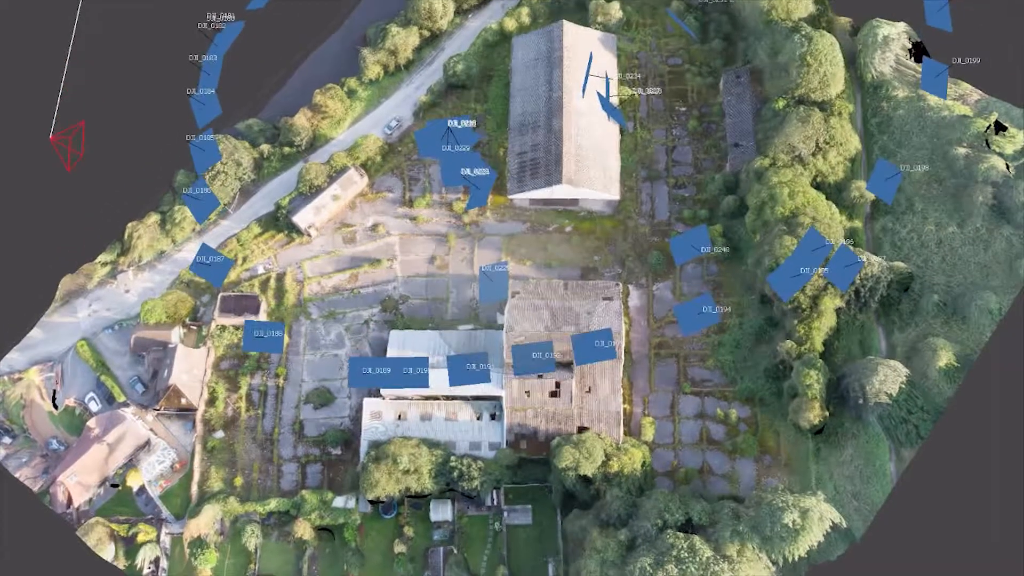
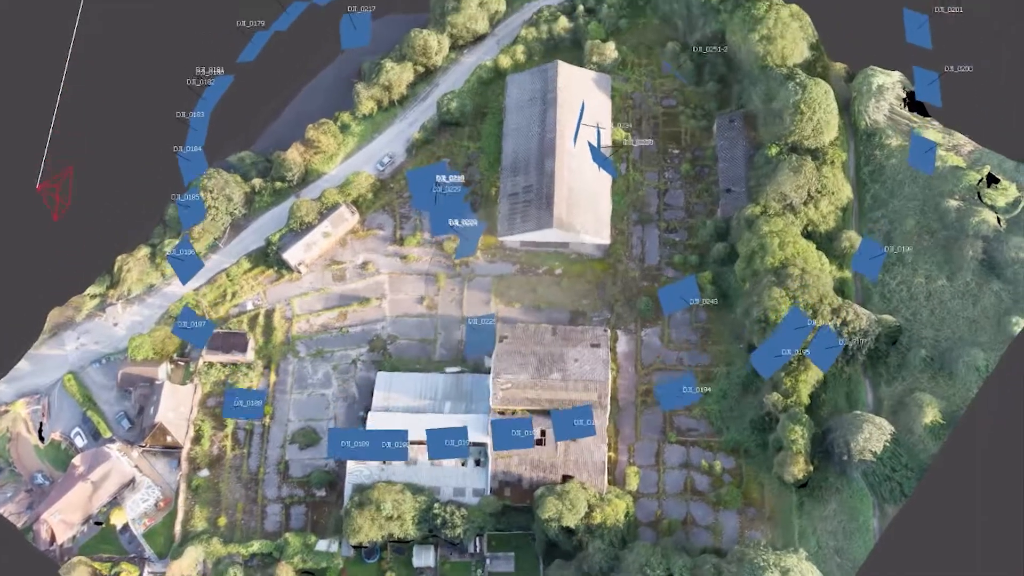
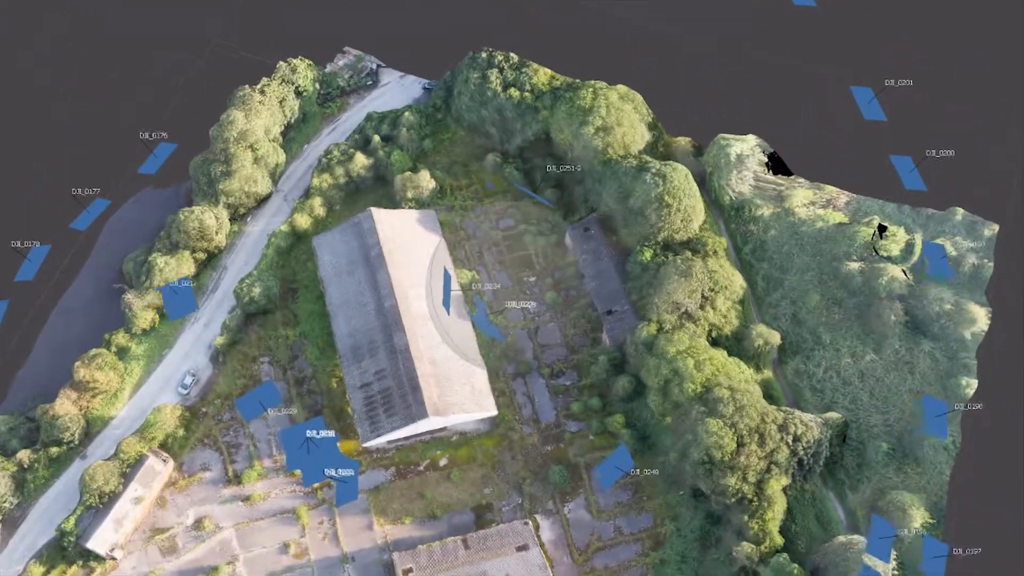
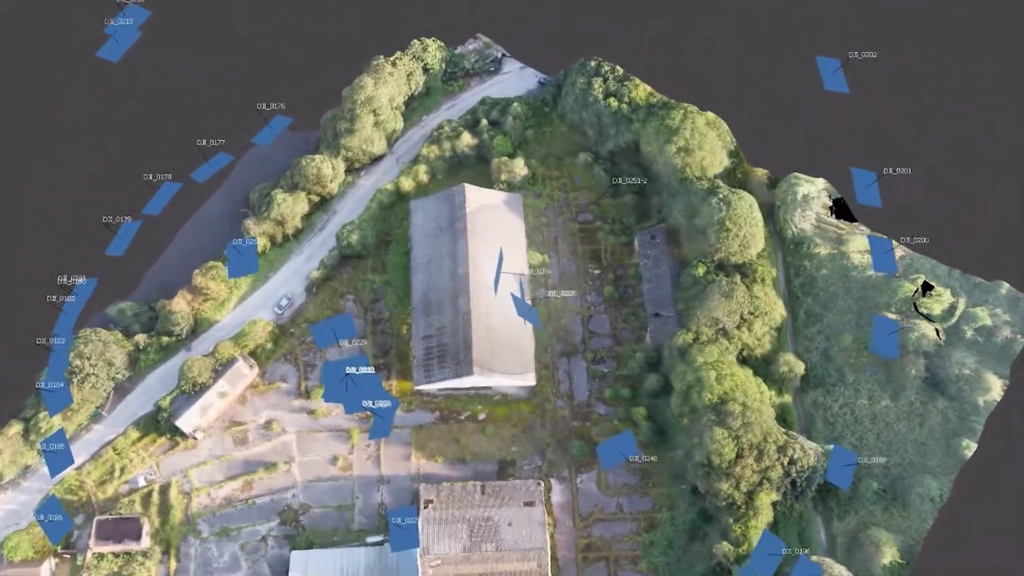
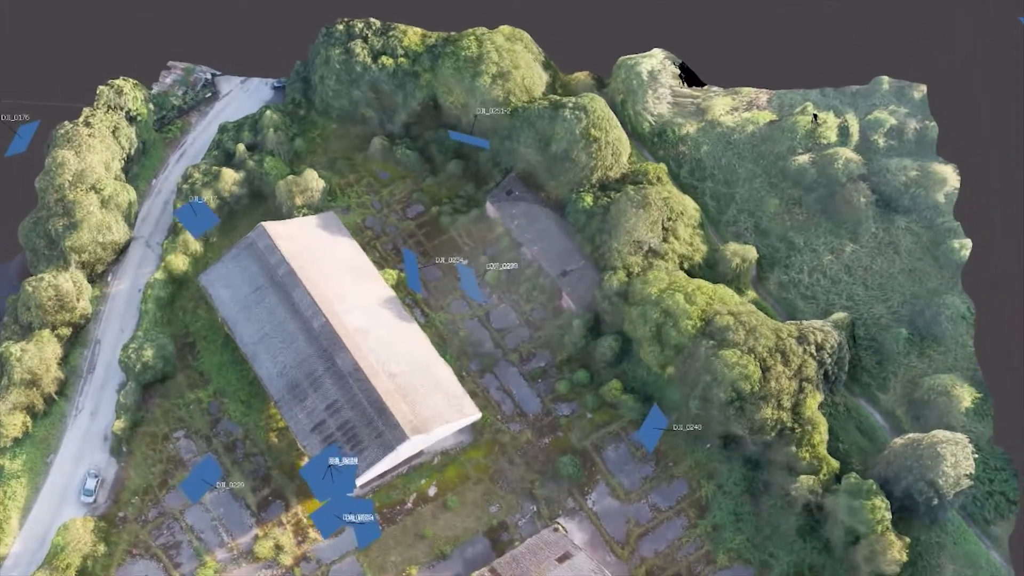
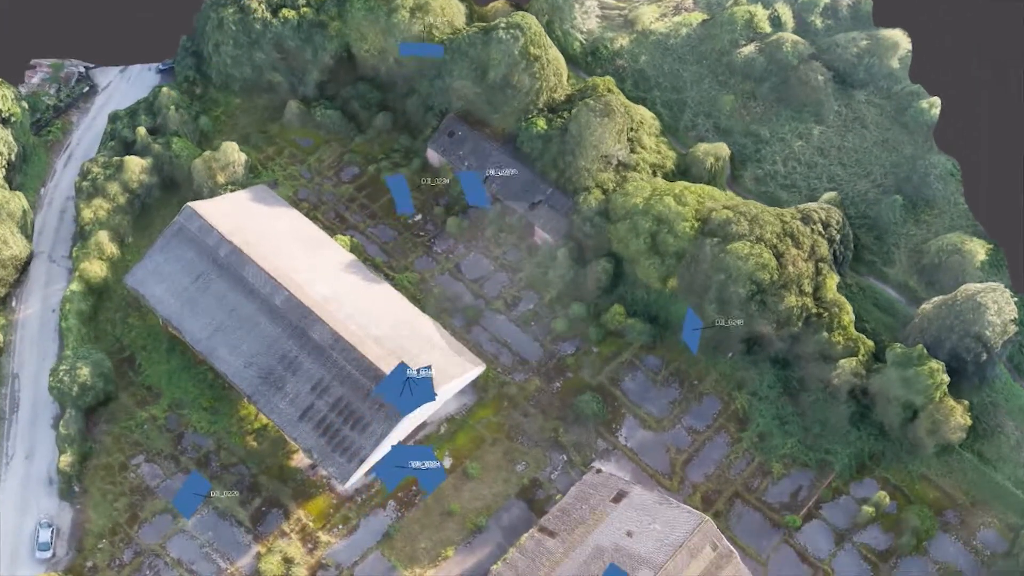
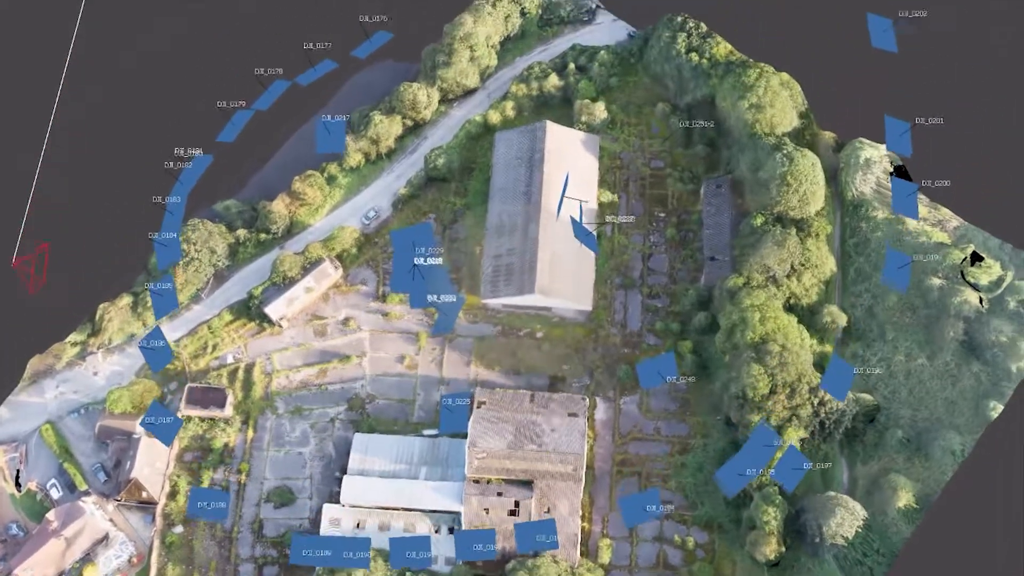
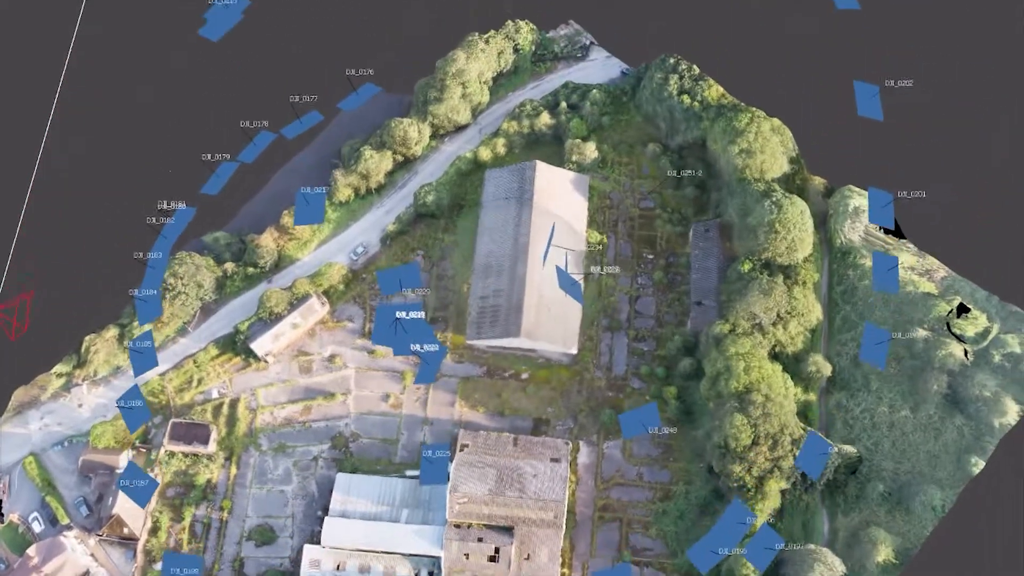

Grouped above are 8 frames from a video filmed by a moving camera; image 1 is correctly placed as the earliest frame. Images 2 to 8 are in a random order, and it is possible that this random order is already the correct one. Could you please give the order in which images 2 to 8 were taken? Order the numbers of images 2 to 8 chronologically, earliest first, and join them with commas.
2, 7, 8, 4, 3, 5, 6
